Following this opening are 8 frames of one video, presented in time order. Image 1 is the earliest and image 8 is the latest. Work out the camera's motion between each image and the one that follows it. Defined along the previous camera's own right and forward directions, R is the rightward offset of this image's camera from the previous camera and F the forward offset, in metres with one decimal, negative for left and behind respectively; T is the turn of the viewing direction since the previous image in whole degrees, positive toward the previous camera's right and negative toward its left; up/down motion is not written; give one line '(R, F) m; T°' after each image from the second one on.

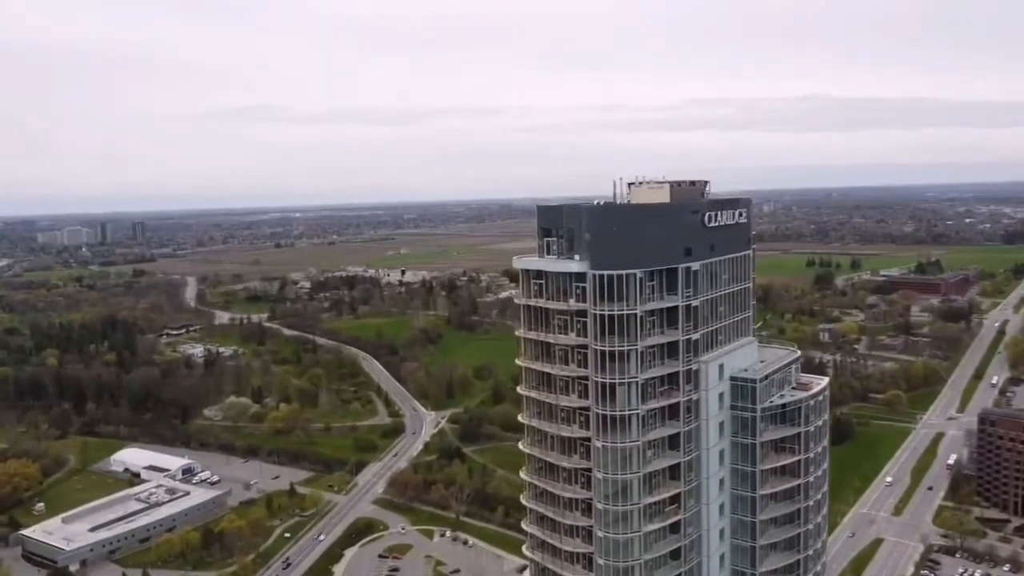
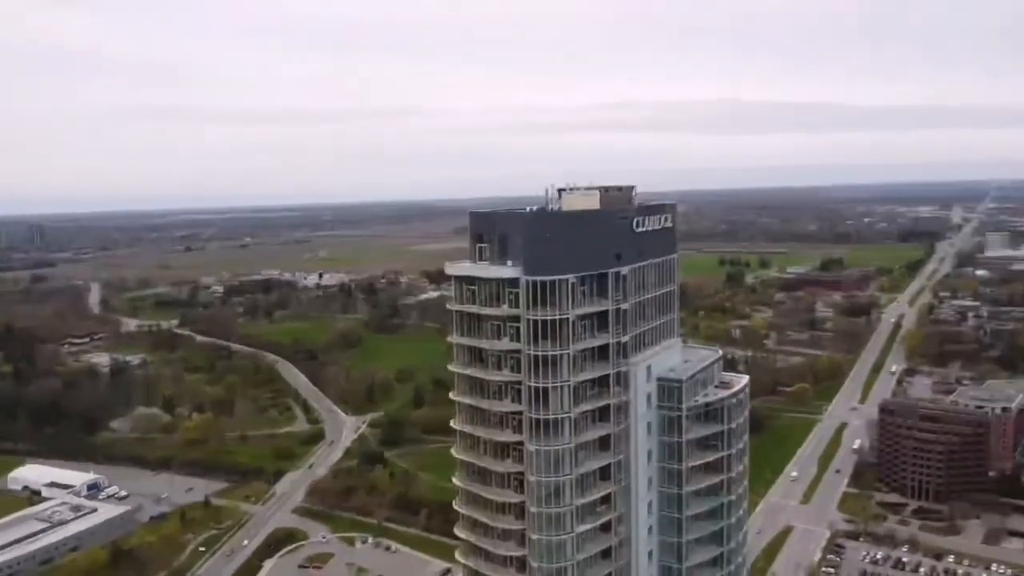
(-0.3, 0.0) m; +6°
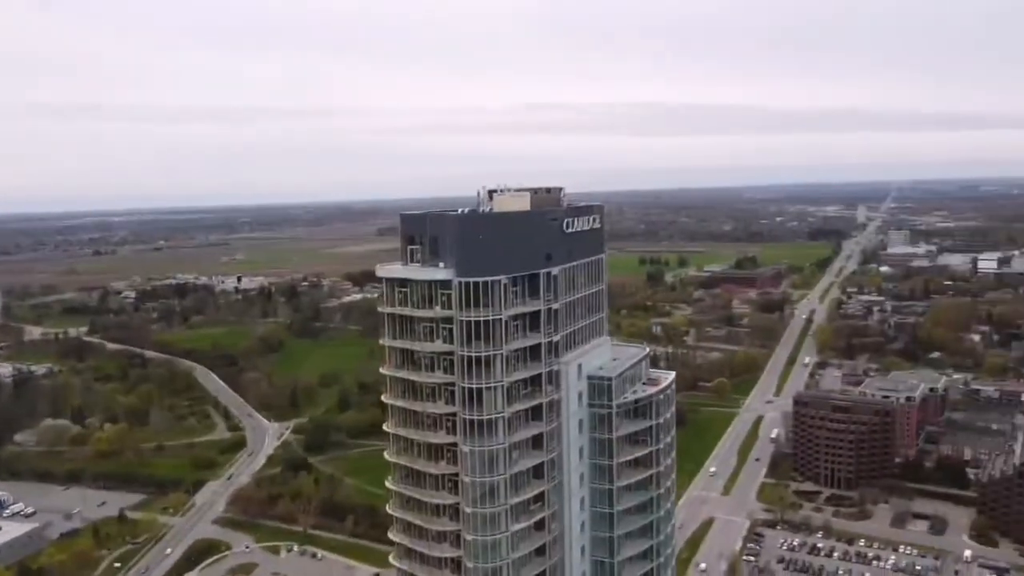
(-0.2, -0.1) m; +5°
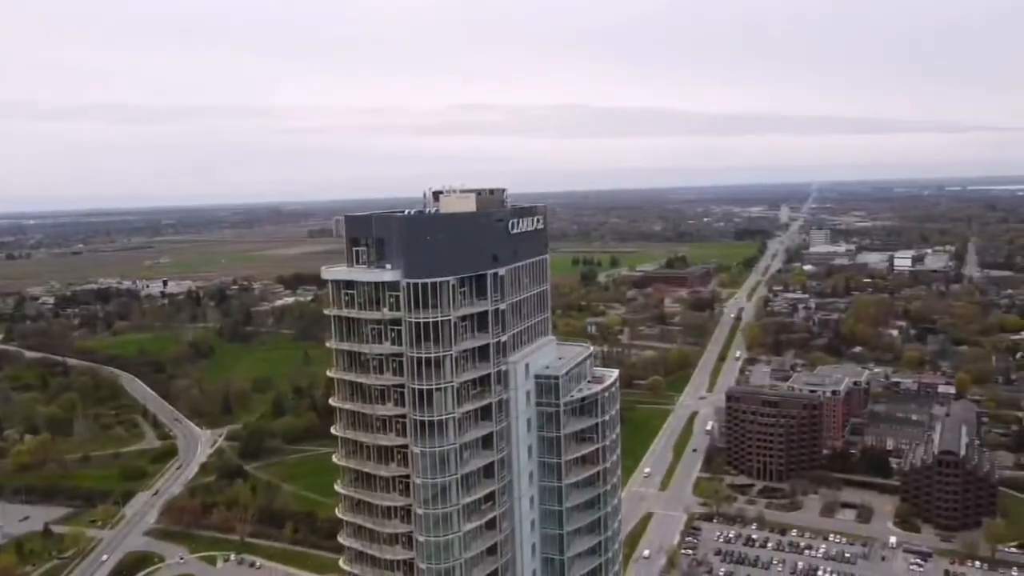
(-0.4, -0.2) m; +5°
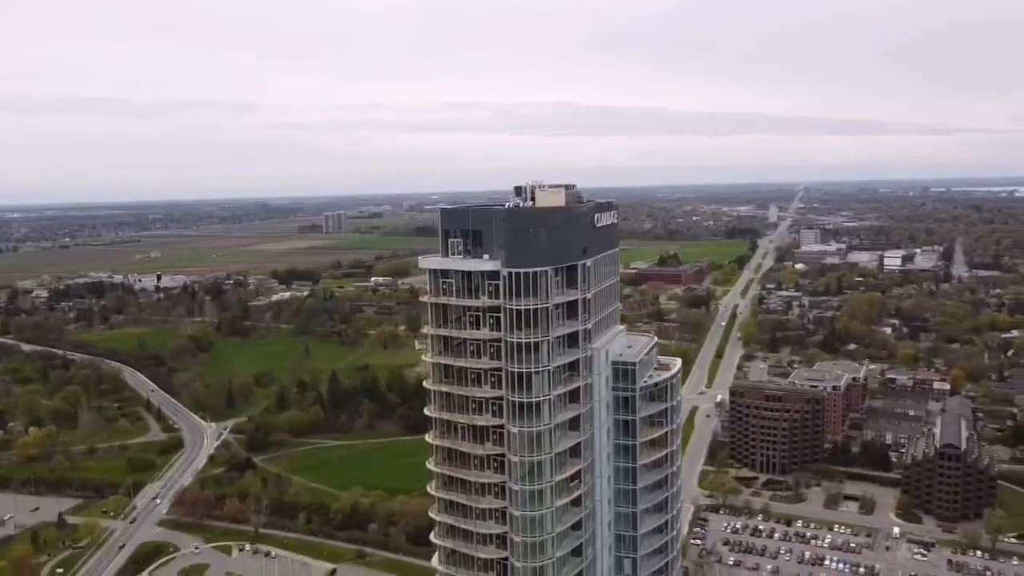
(-2.9, -1.1) m; +1°
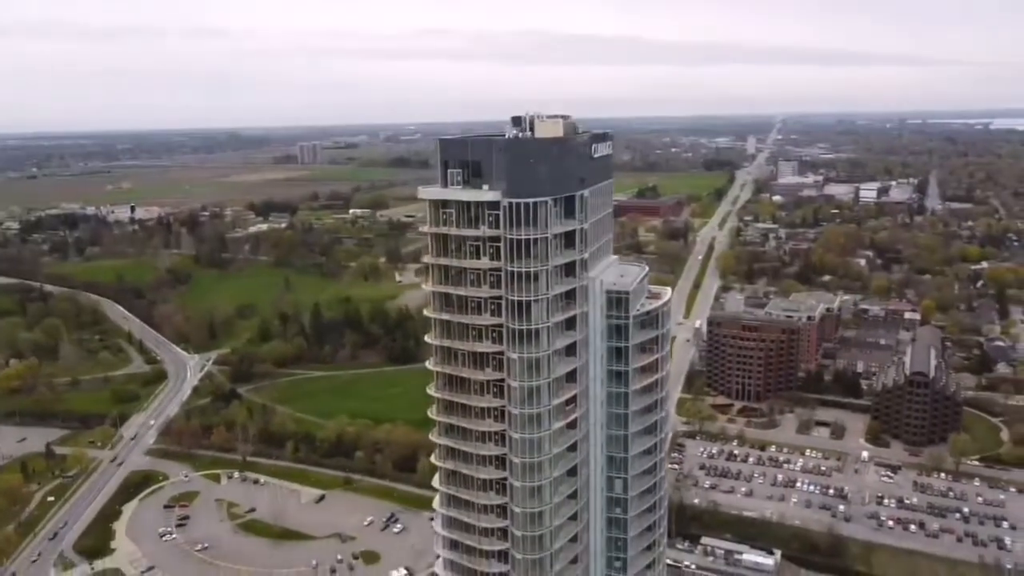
(-0.6, -0.5) m; +2°
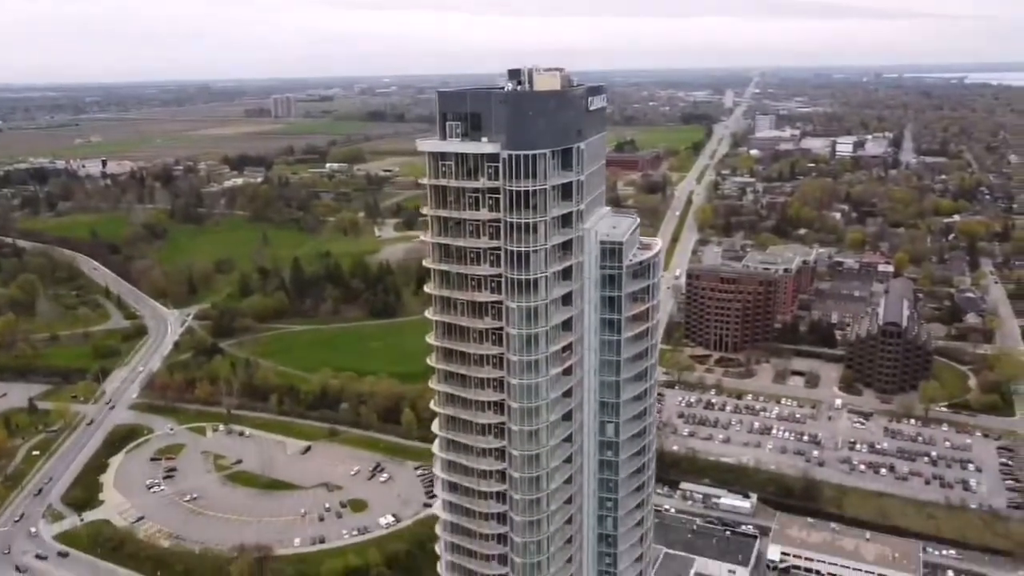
(-0.6, -0.5) m; +2°
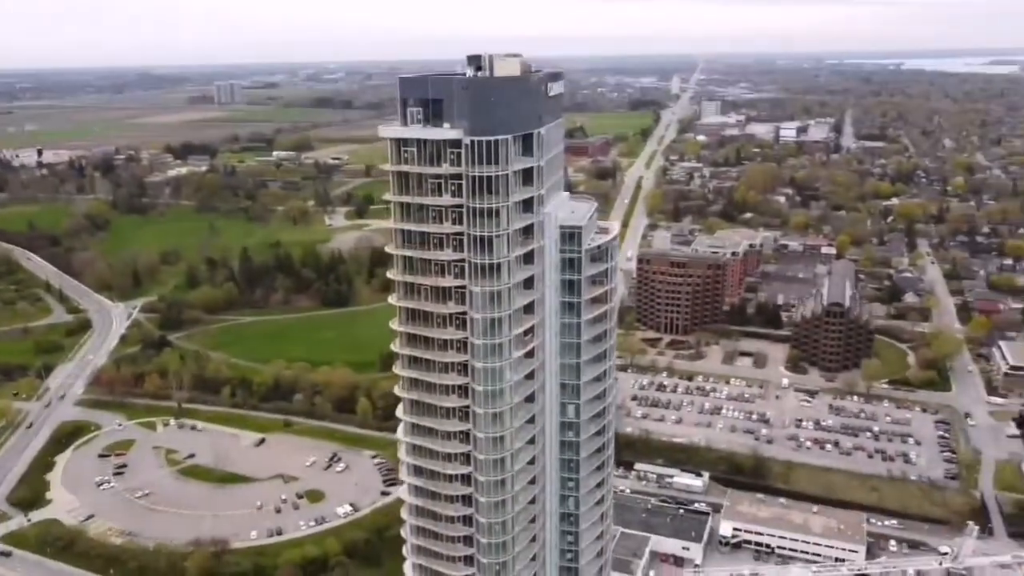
(-0.3, -0.3) m; +3°
